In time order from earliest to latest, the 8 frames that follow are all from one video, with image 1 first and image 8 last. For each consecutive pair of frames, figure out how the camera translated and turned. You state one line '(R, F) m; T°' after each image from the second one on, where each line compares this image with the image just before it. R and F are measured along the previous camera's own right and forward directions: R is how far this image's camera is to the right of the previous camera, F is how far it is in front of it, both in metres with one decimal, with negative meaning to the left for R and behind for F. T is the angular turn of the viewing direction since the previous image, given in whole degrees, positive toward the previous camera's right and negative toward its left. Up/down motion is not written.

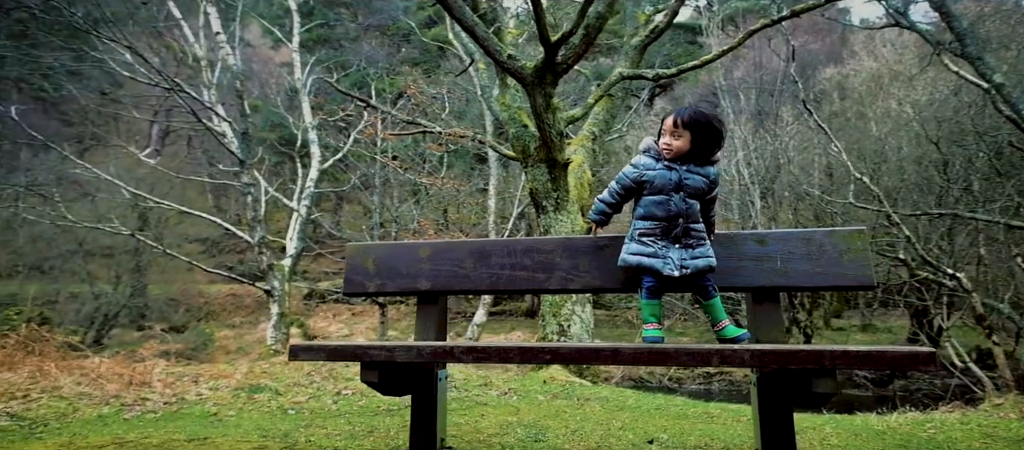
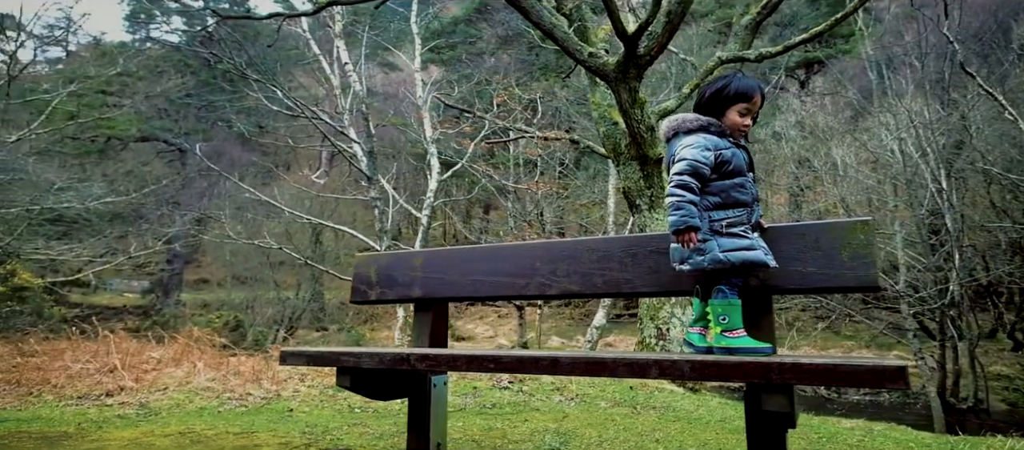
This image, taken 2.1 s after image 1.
(+0.7, +0.1) m; -15°
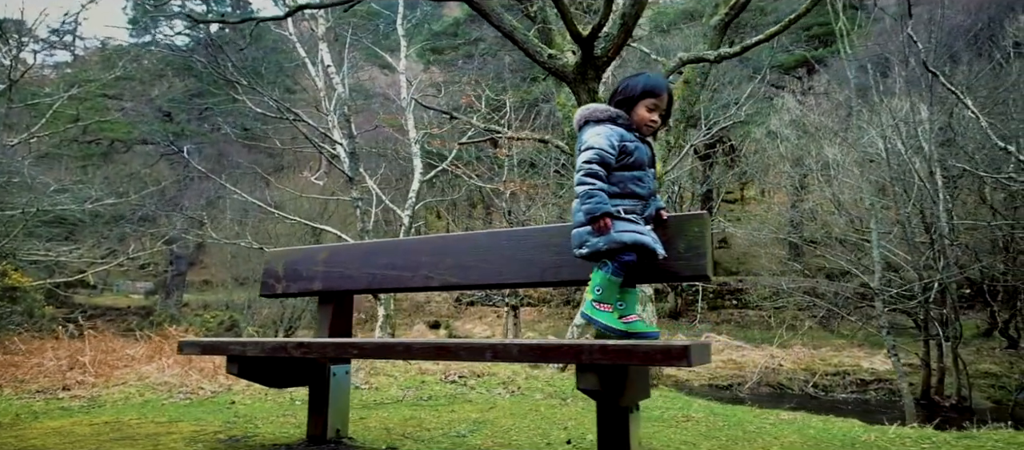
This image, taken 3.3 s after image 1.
(+0.5, -0.1) m; -1°
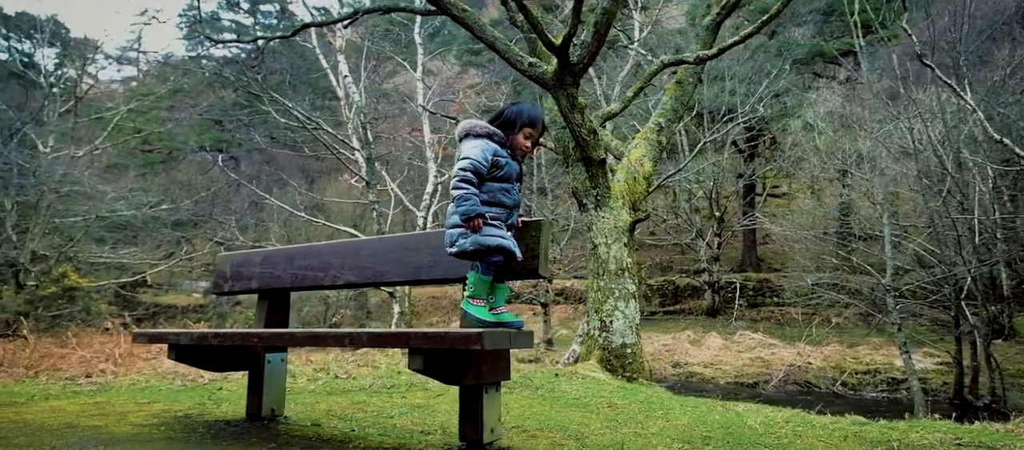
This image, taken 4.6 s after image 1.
(+0.7, -0.3) m; -5°
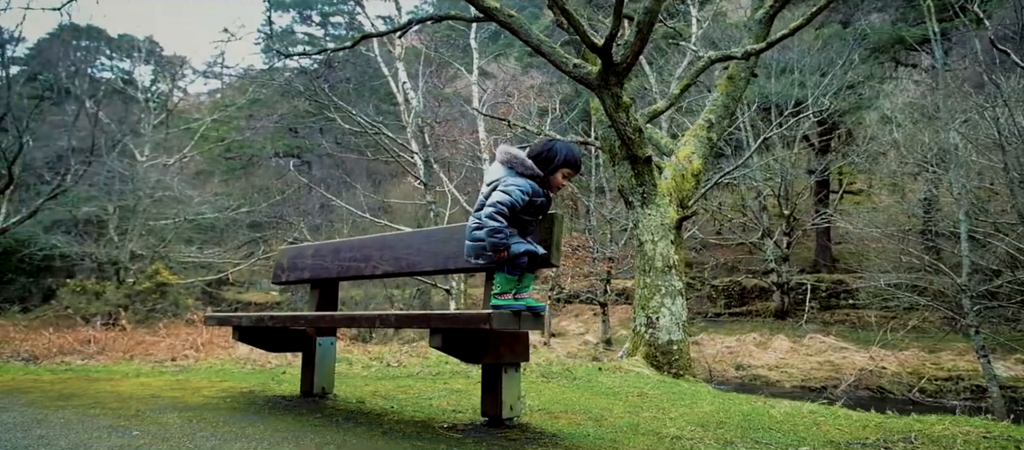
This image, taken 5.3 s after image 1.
(+0.2, -0.2) m; -6°
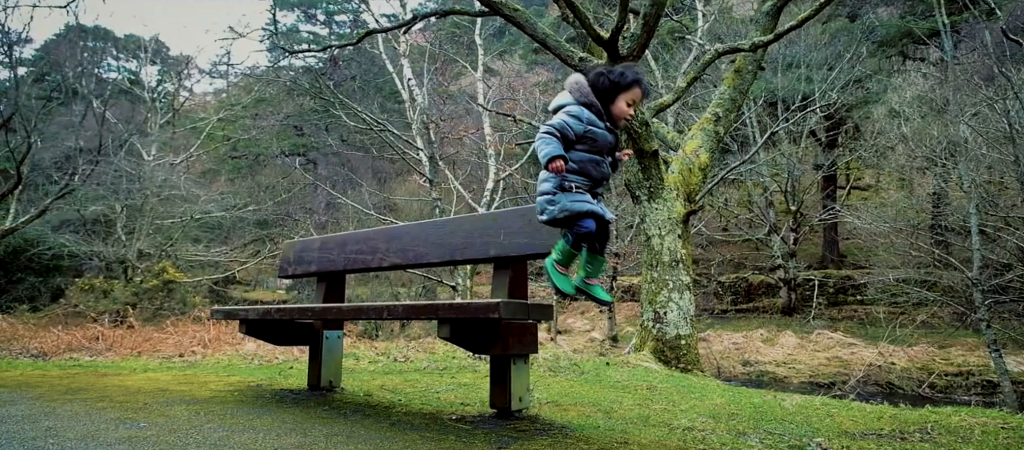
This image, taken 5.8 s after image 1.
(0.0, 0.0) m; 0°
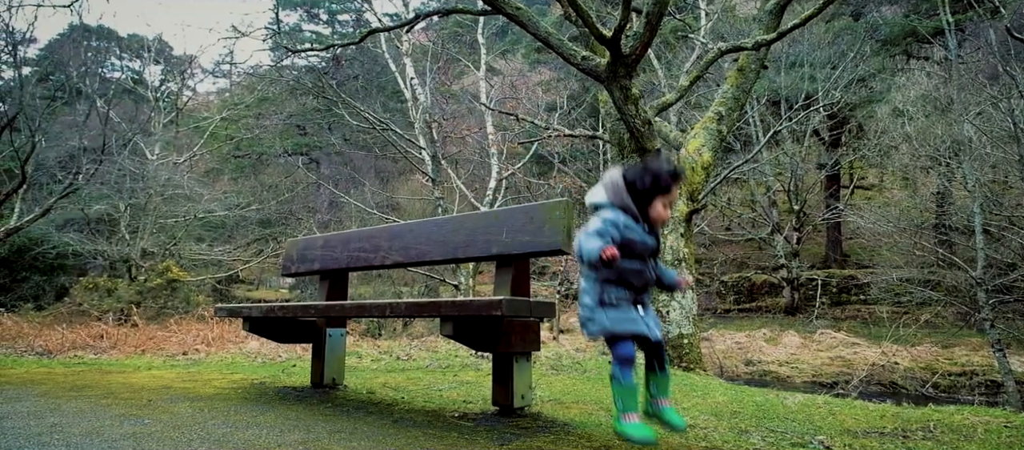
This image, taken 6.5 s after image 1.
(0.0, 0.0) m; 0°
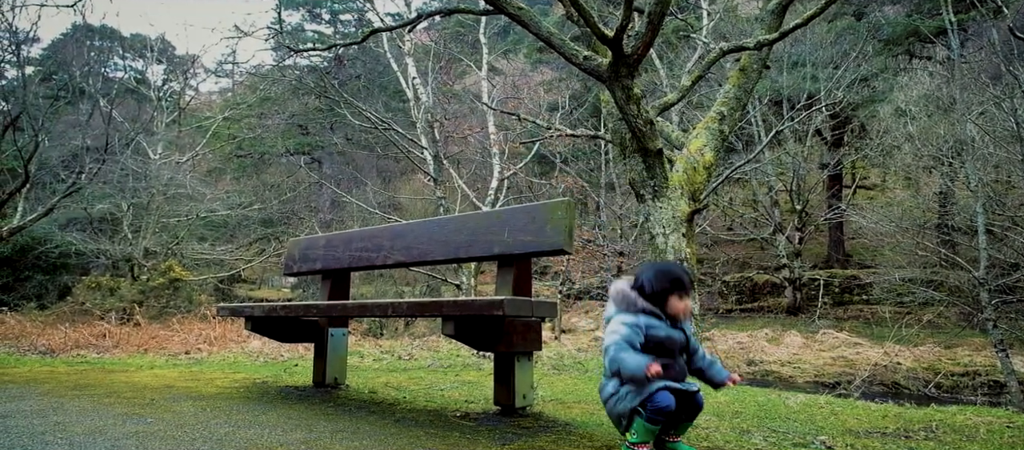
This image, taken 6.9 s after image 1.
(0.0, 0.0) m; 0°
